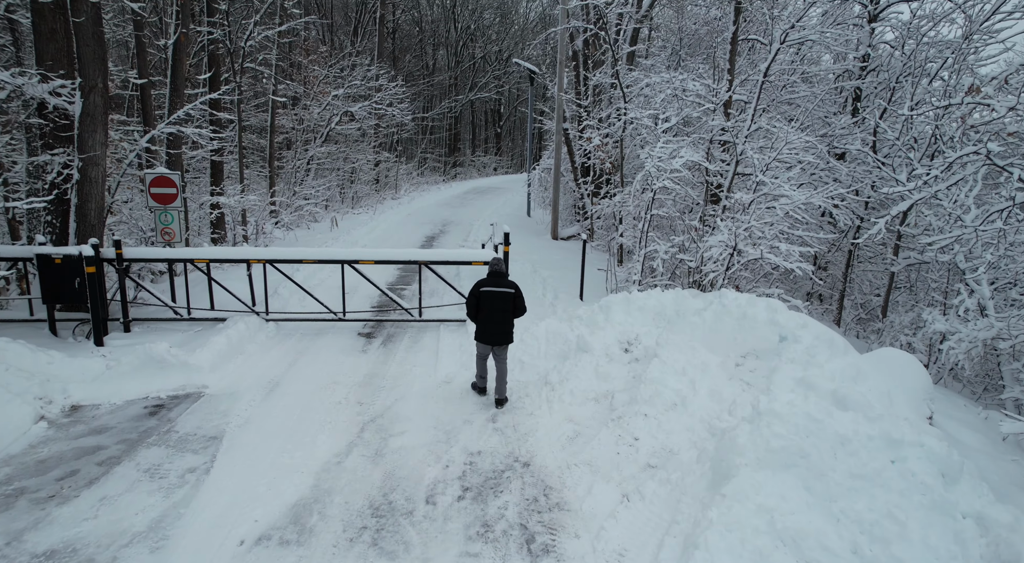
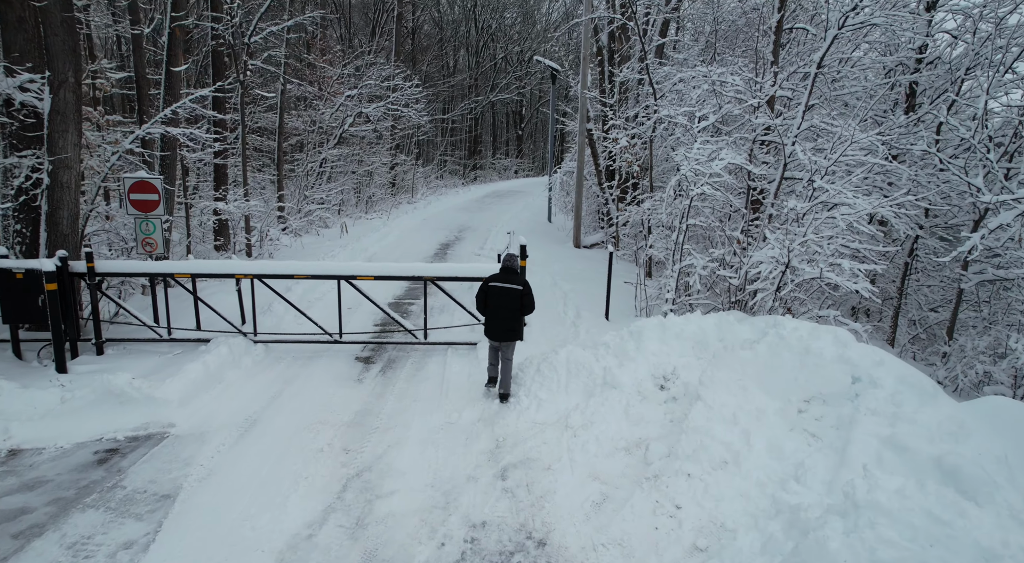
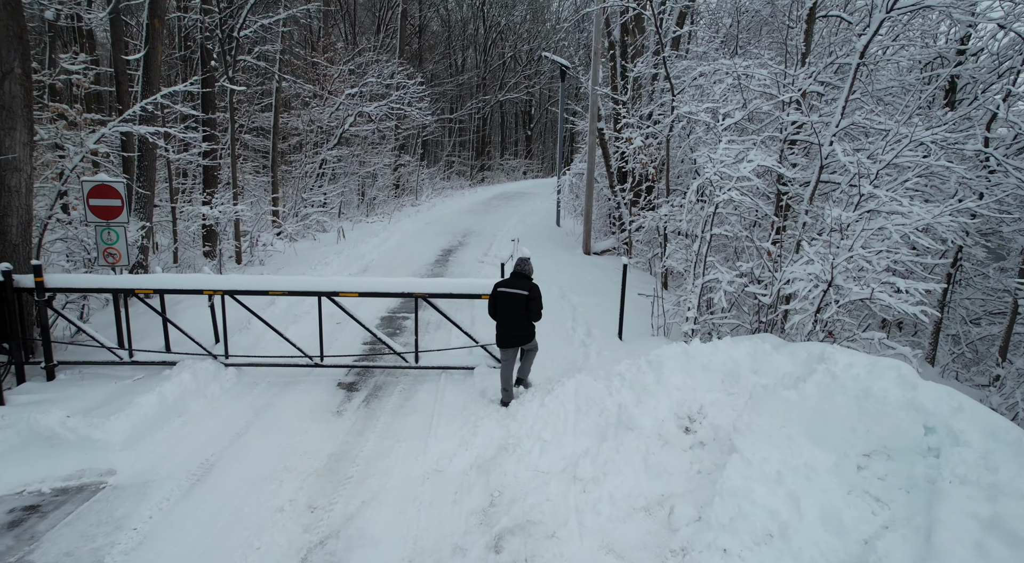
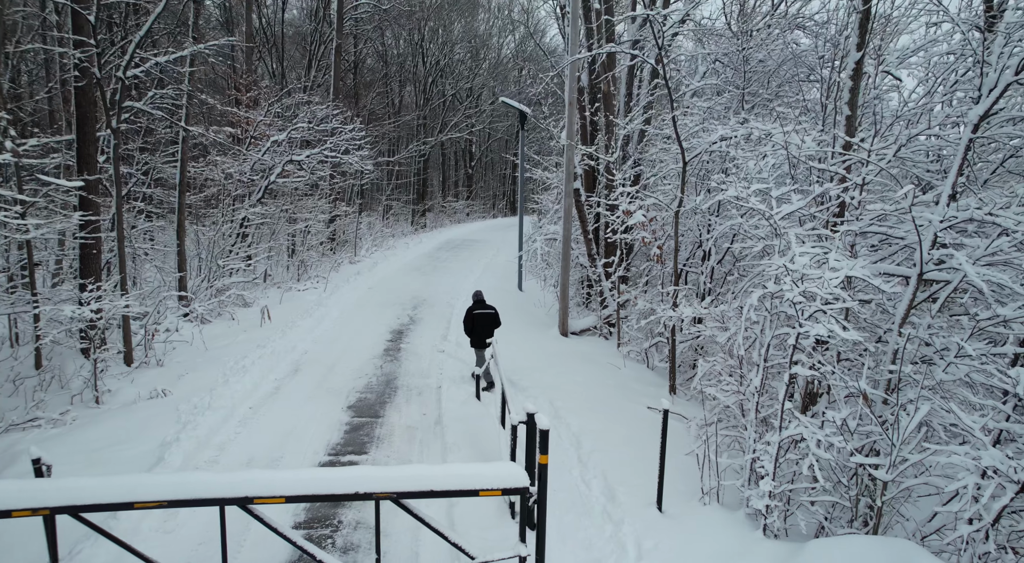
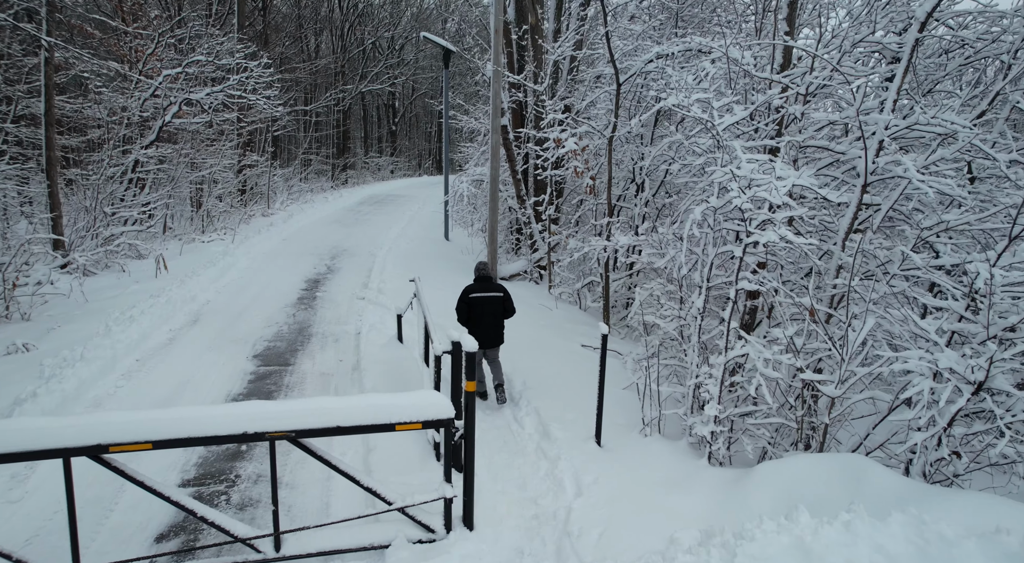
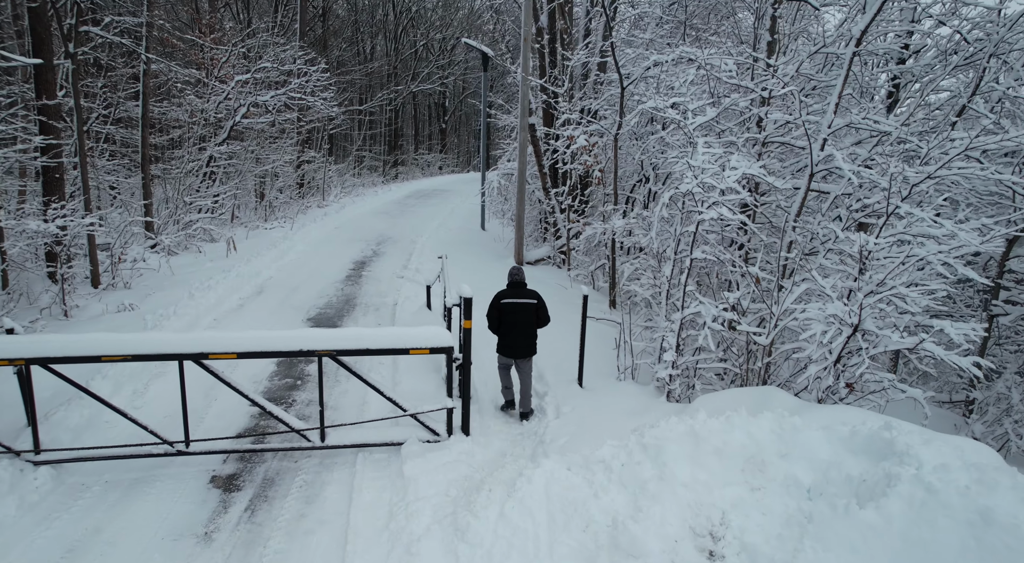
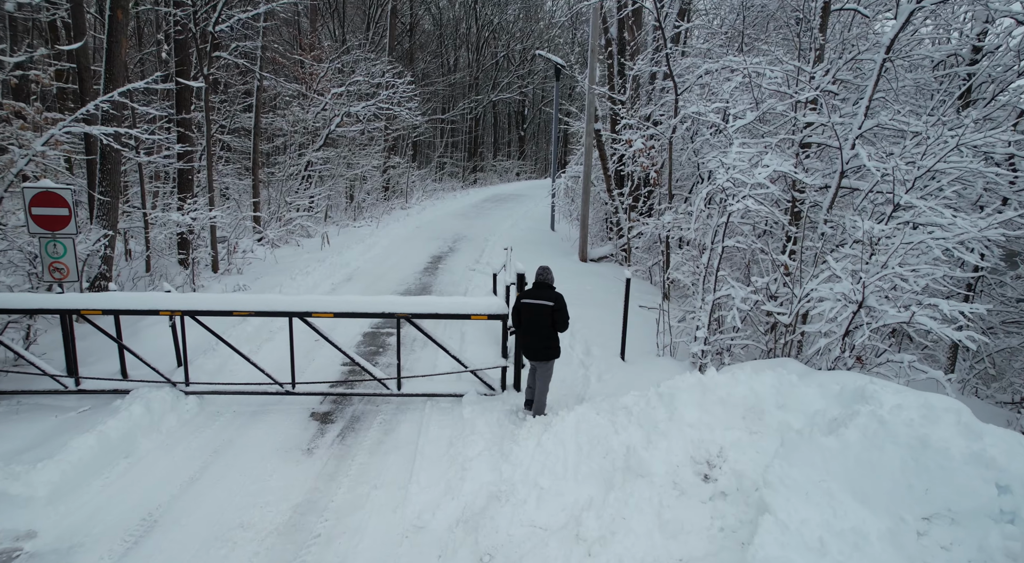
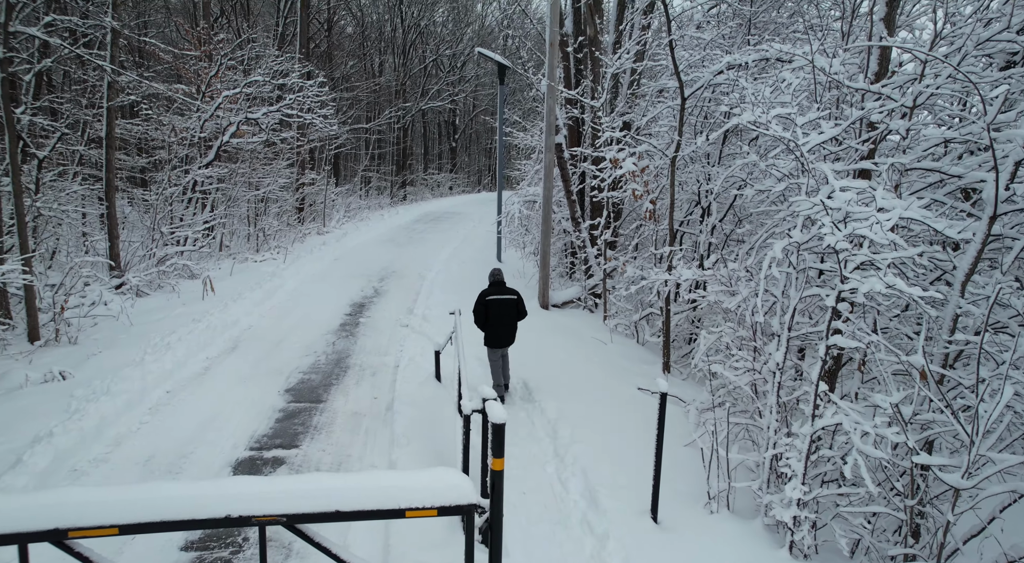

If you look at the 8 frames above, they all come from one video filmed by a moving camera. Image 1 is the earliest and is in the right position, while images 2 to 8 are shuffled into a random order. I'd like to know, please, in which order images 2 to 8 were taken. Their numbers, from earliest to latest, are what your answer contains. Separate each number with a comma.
2, 3, 7, 6, 5, 8, 4
